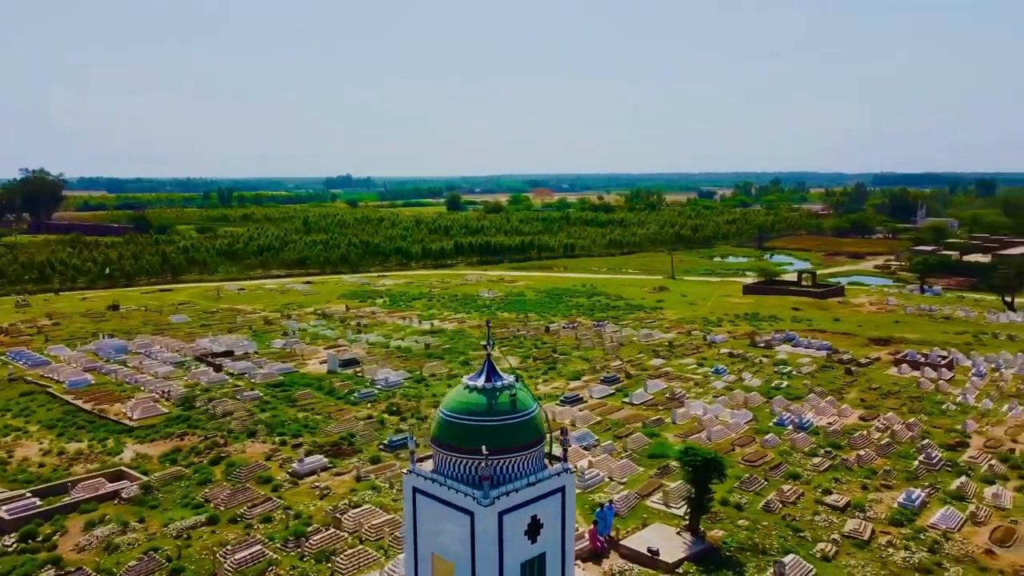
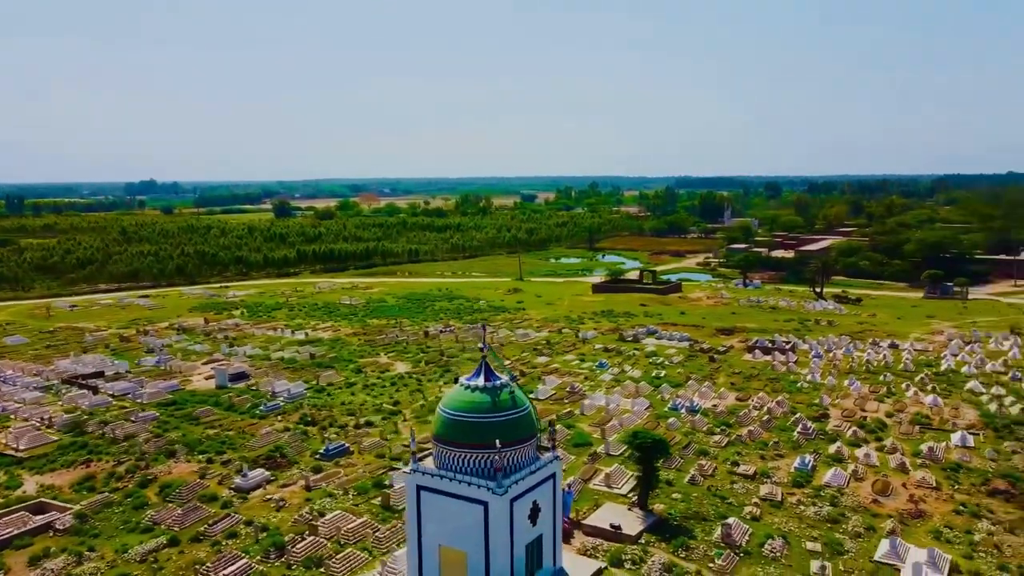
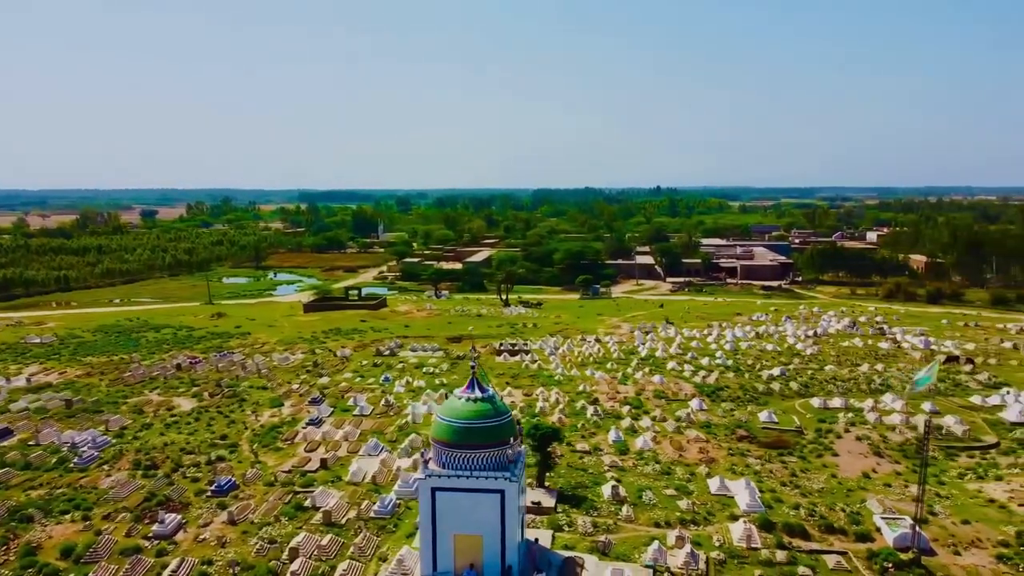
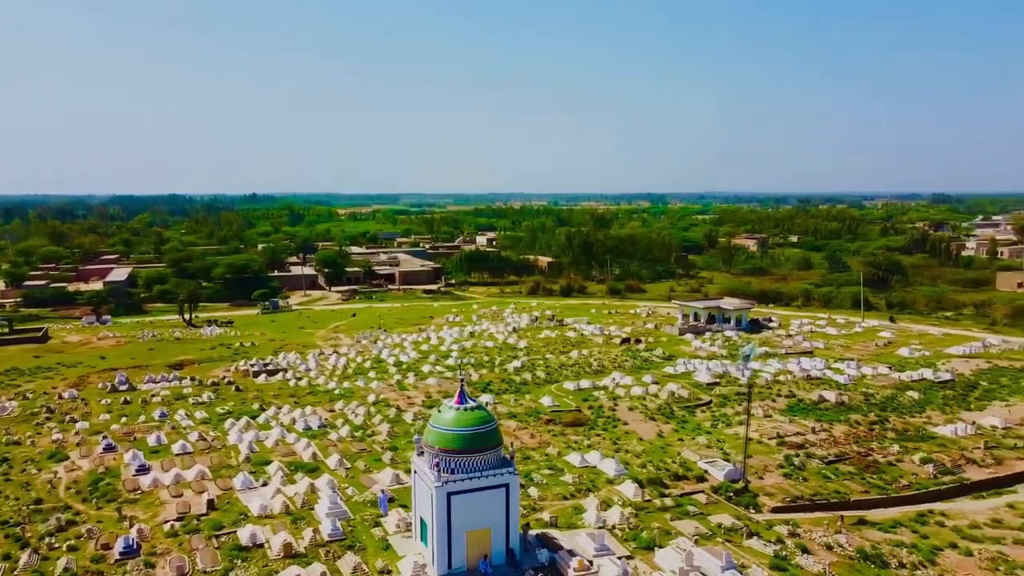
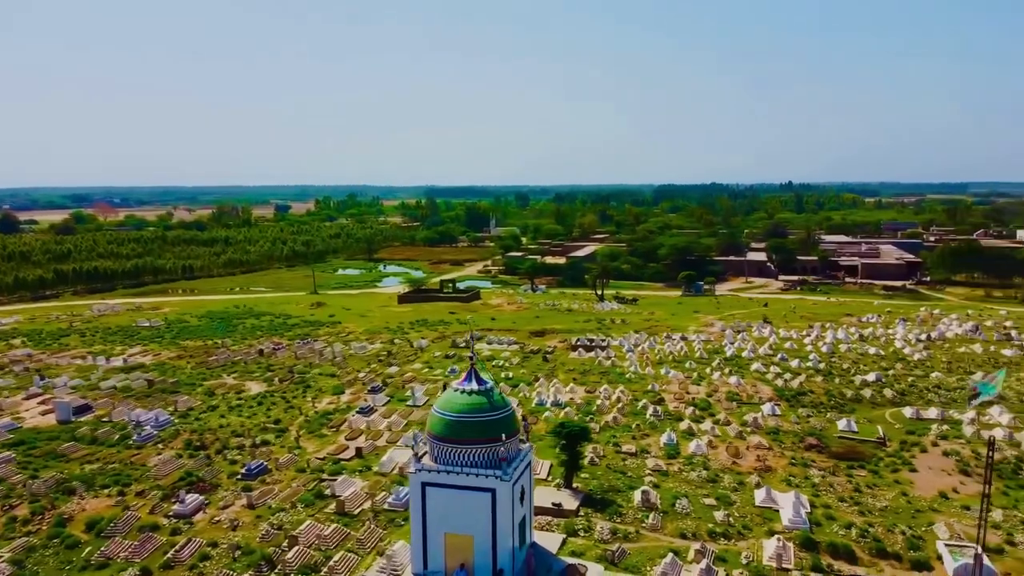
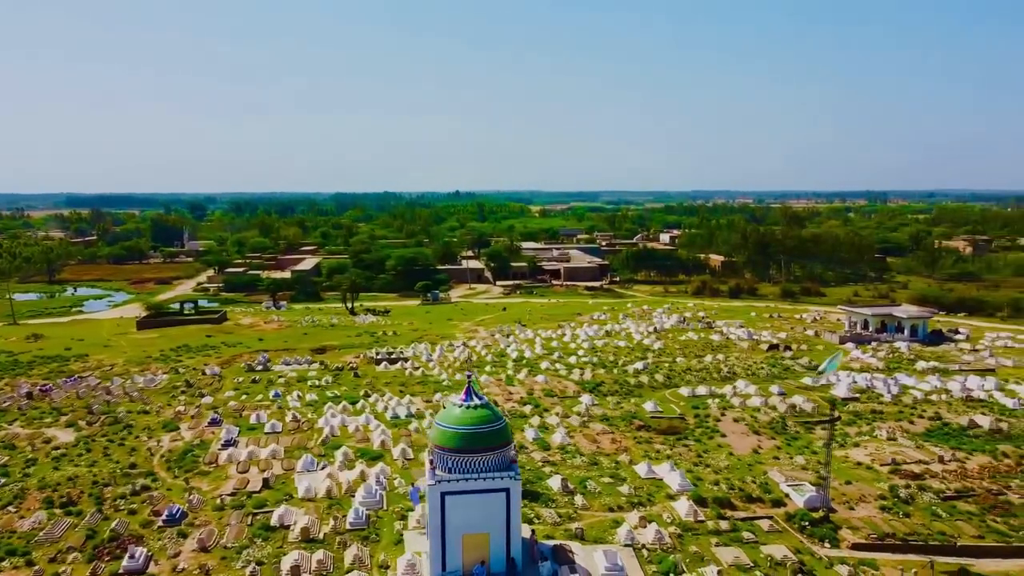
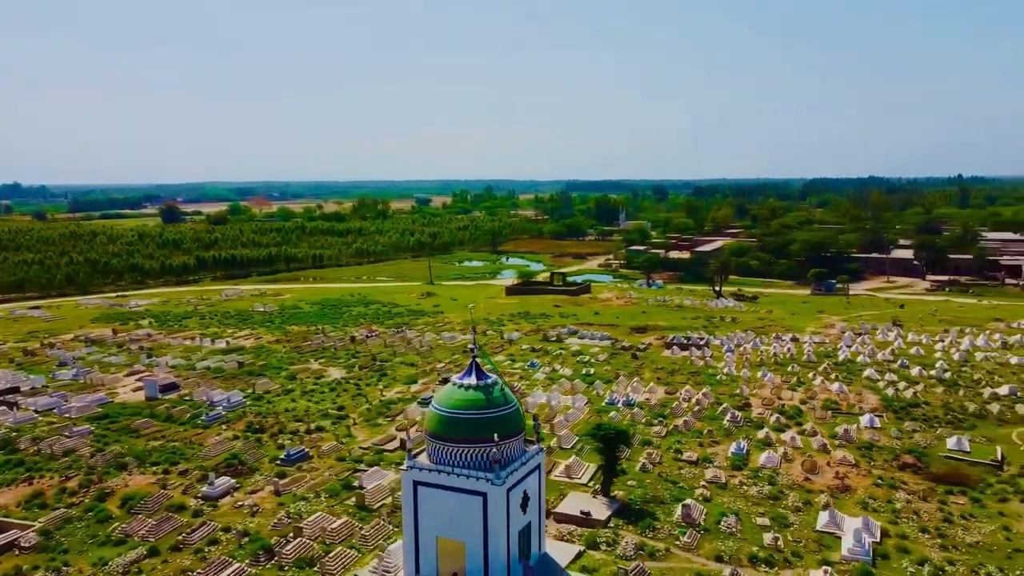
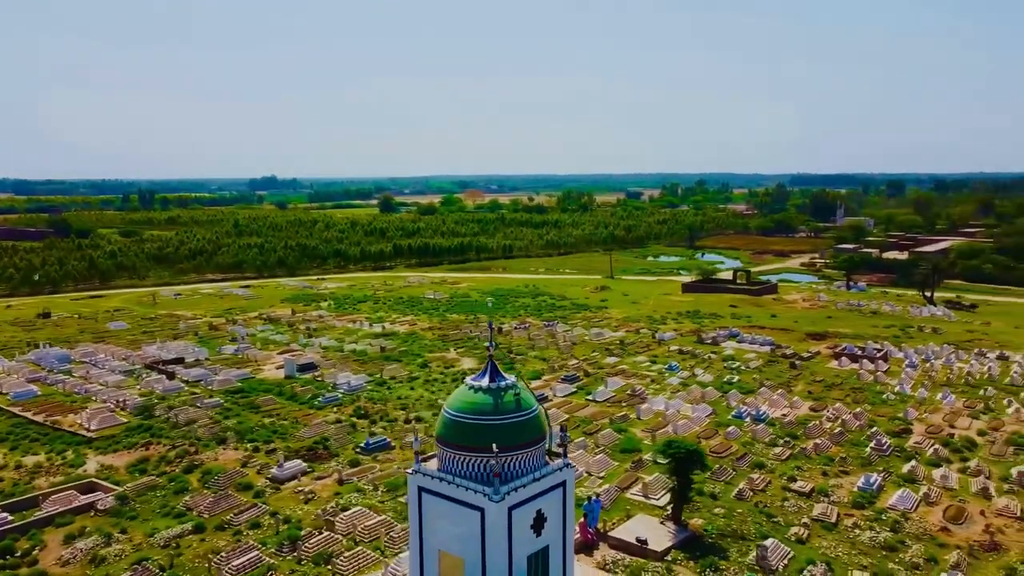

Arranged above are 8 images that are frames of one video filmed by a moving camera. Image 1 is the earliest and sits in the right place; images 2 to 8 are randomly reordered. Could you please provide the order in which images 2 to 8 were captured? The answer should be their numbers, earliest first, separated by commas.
8, 2, 7, 5, 3, 6, 4
